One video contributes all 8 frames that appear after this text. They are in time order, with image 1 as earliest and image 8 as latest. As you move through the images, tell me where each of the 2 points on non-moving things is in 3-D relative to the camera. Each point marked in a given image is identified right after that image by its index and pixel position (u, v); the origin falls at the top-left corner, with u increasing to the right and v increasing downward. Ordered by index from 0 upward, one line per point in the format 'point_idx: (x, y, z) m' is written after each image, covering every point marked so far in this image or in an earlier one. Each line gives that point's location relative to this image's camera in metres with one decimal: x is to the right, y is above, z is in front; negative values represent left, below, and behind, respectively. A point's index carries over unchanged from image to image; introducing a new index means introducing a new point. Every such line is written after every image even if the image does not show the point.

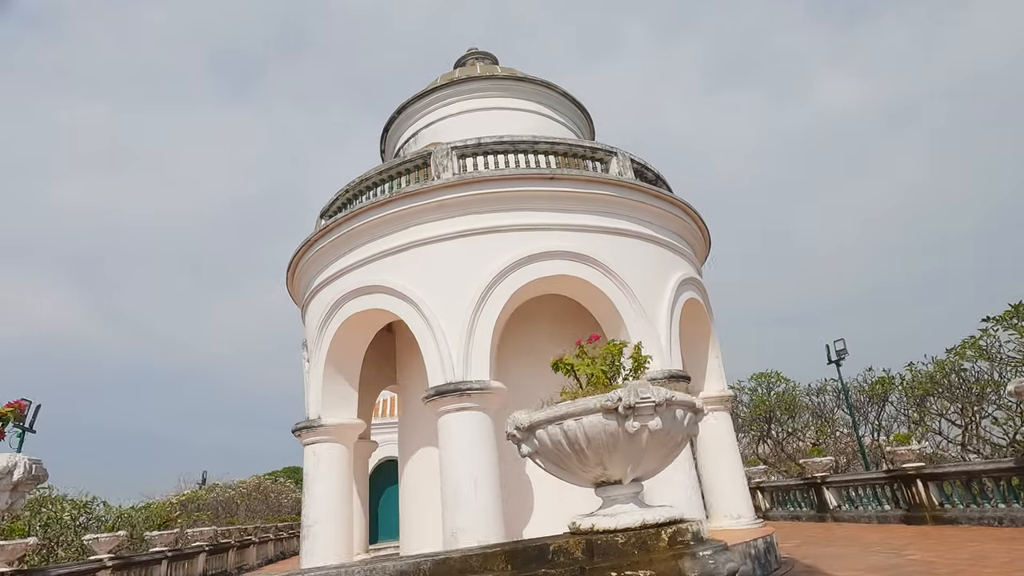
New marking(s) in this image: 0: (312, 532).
0: (-3.0, -3.6, +8.0) m
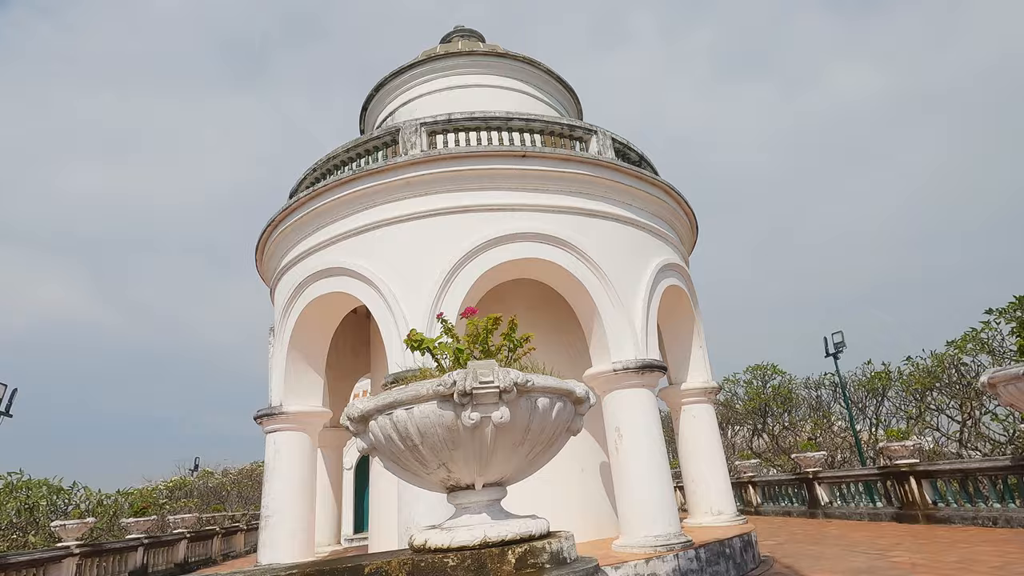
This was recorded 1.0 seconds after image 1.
0: (-3.5, -3.4, +7.7) m
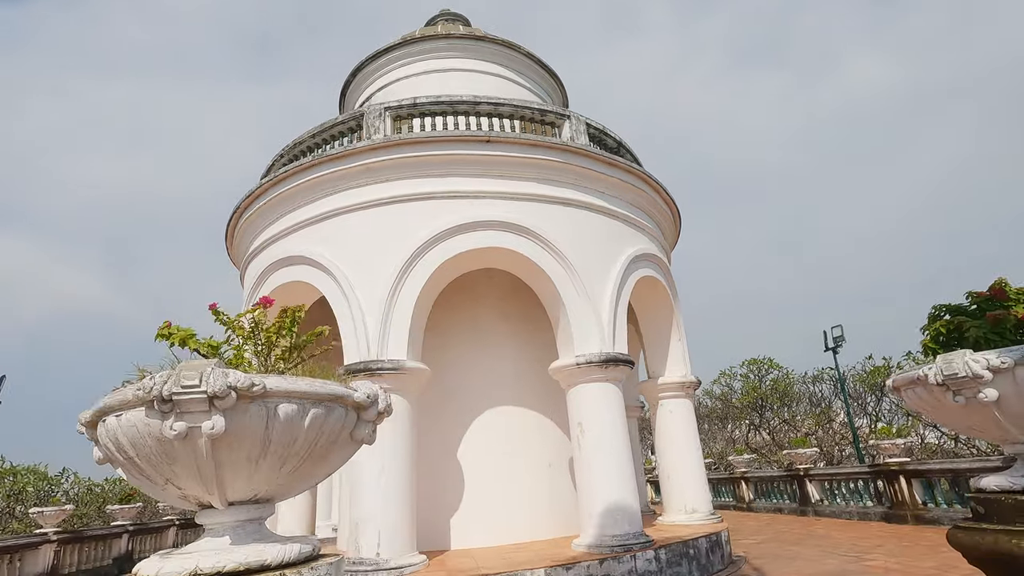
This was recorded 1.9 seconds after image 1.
0: (-4.0, -3.2, +7.6) m
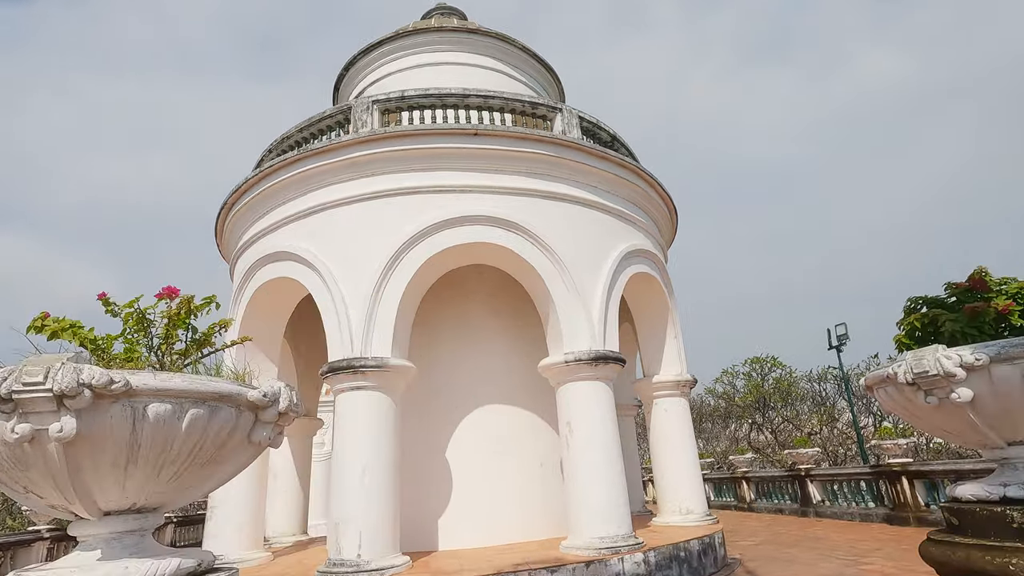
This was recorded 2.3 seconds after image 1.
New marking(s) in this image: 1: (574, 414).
0: (-4.1, -3.2, +7.5) m
1: (+0.8, -1.6, +6.8) m
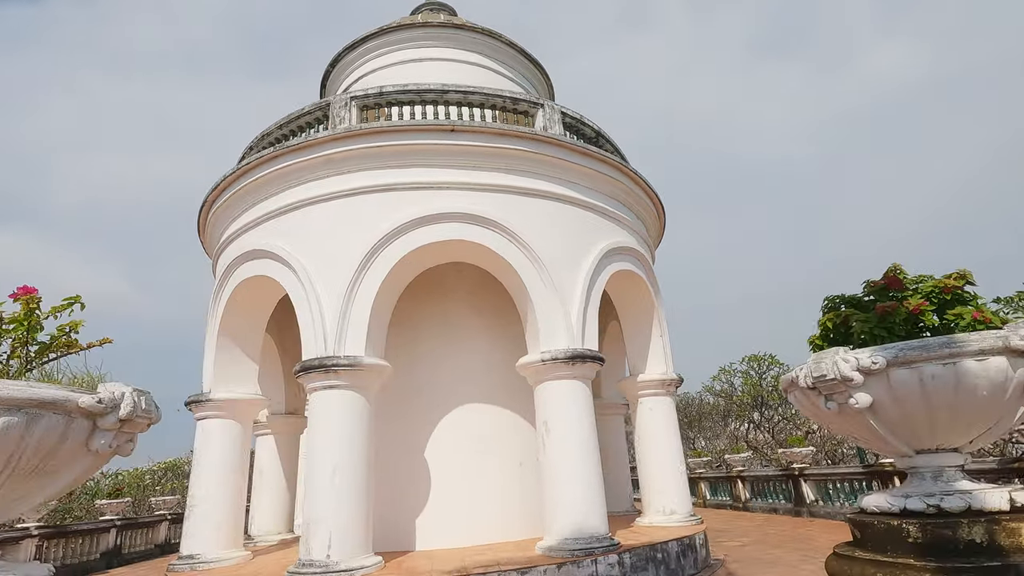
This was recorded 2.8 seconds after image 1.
0: (-4.4, -3.1, +7.5) m
1: (+0.5, -1.5, +6.7) m
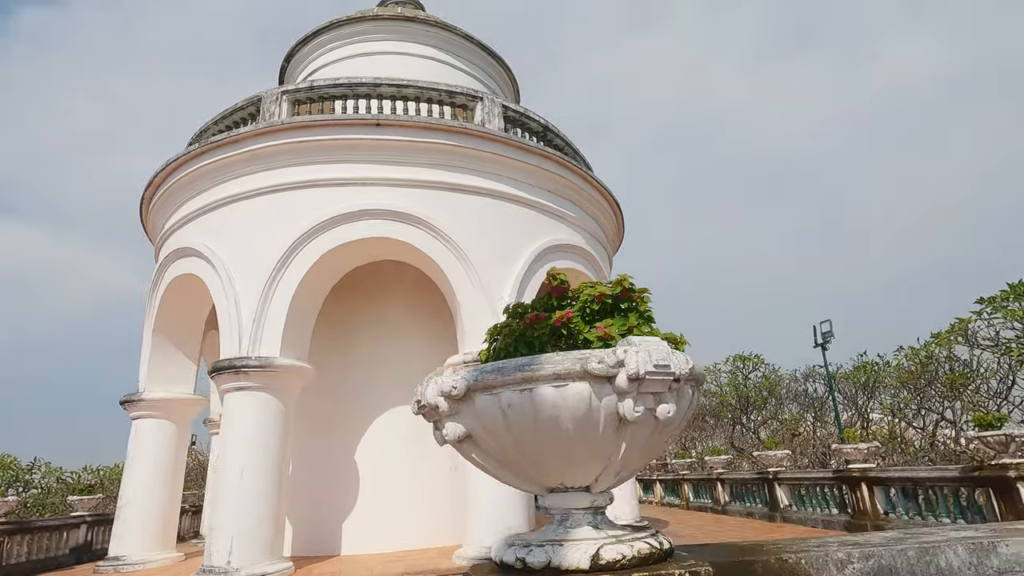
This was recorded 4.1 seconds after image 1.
0: (-5.3, -3.1, +7.4) m
1: (-0.5, -1.5, +6.5) m
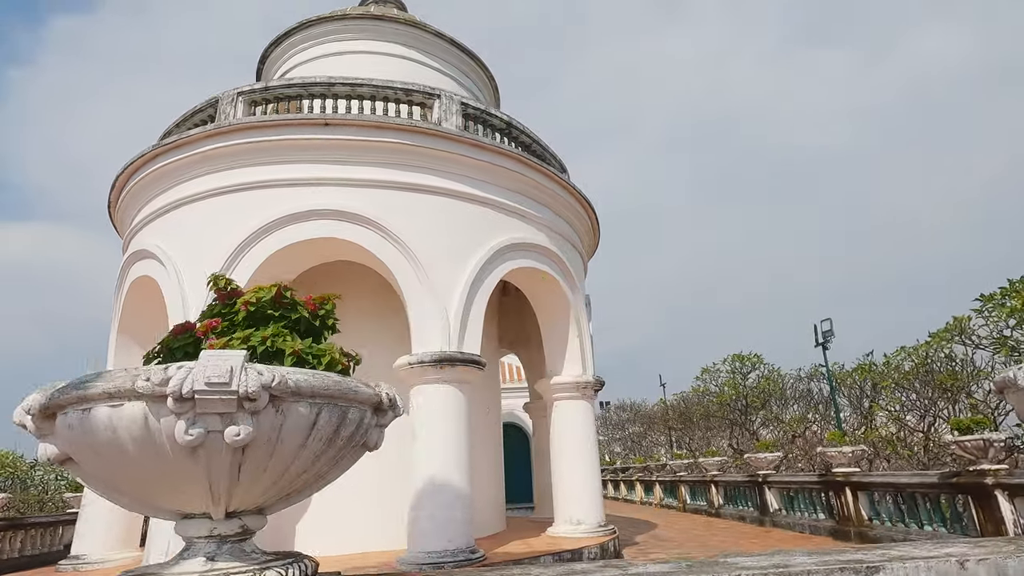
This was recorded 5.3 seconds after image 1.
0: (-5.9, -3.1, +7.5) m
1: (-1.1, -1.5, +6.4) m
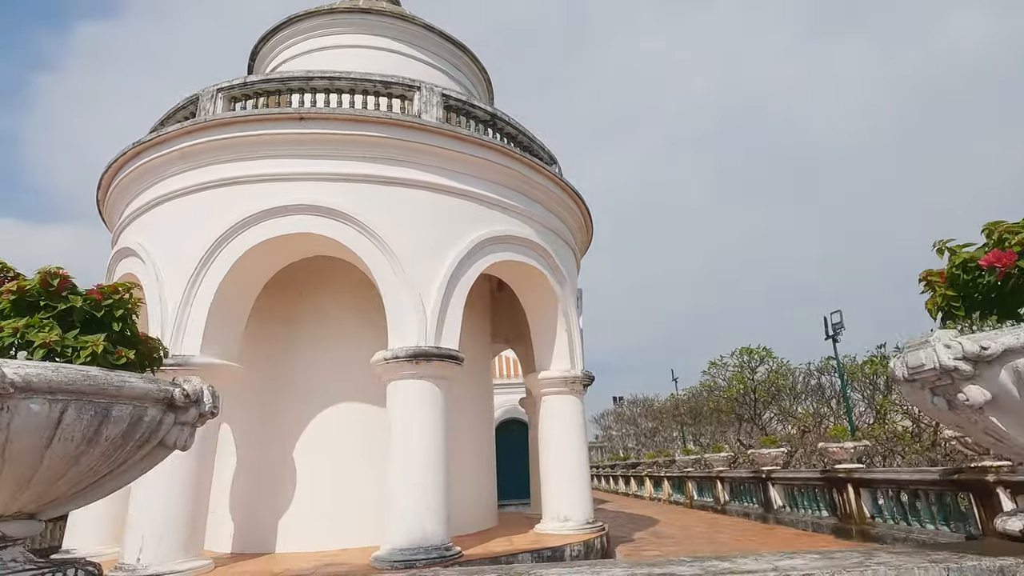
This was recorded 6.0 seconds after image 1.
0: (-6.1, -3.1, +7.6) m
1: (-1.3, -1.5, +6.3) m
